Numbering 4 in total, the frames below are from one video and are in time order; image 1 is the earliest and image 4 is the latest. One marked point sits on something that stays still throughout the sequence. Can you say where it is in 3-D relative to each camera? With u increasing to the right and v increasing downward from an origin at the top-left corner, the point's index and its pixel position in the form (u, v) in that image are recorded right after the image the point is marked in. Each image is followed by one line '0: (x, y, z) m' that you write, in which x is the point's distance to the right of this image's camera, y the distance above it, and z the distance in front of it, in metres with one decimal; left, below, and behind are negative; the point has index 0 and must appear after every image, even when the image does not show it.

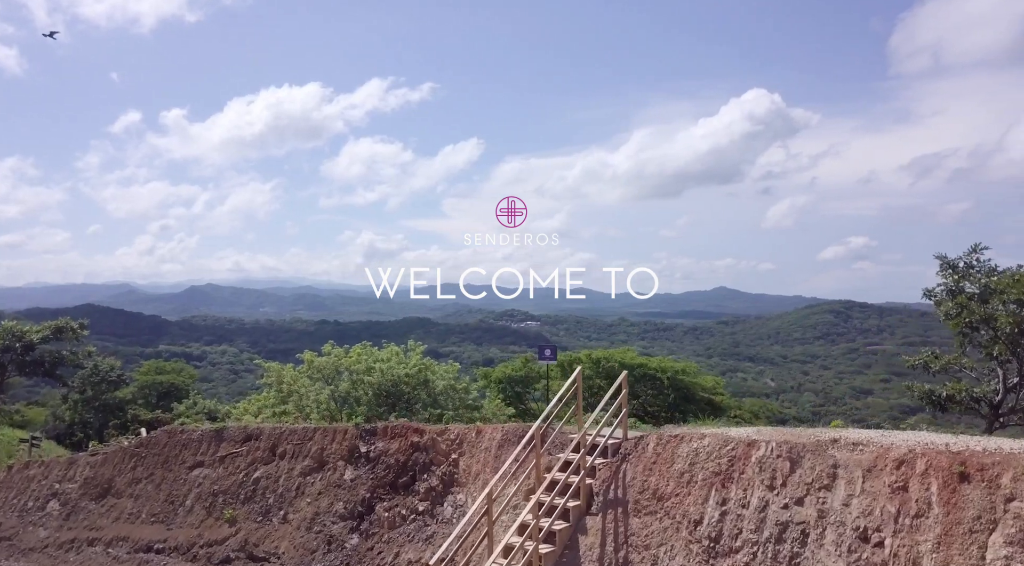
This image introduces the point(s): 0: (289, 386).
0: (-3.3, -1.6, +13.2) m
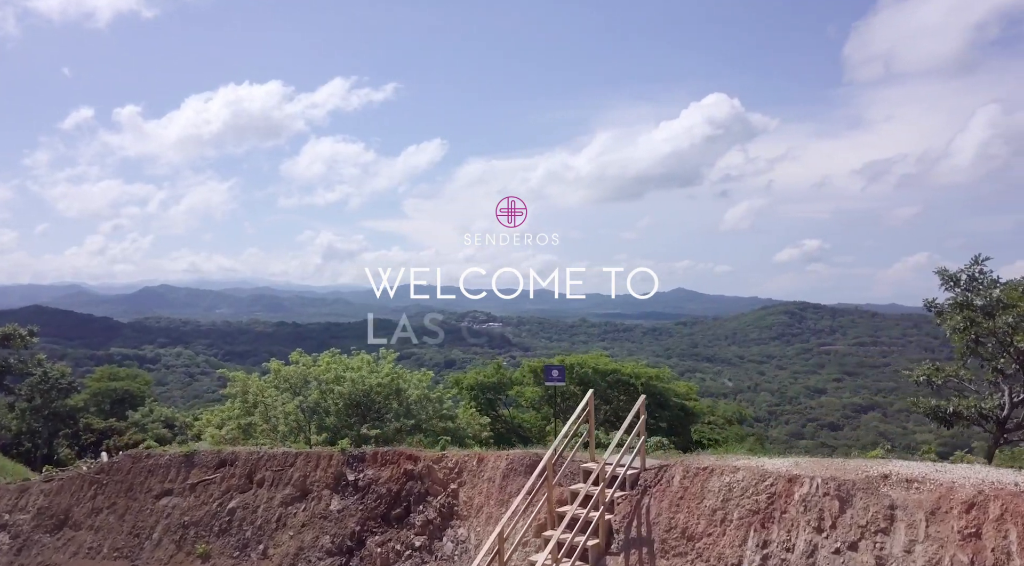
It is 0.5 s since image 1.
0: (-3.6, -1.7, +12.6) m
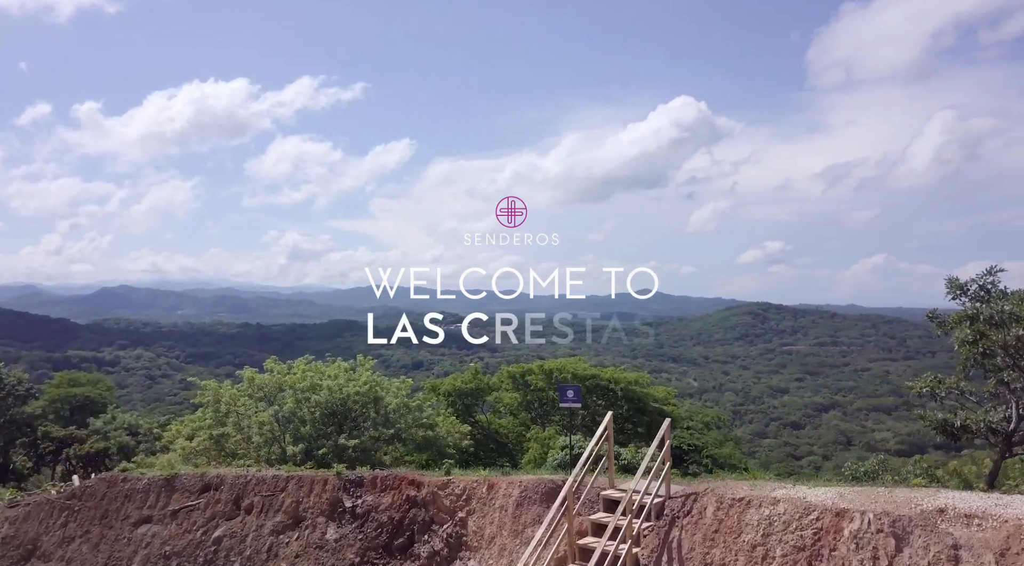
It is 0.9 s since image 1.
0: (-3.9, -1.7, +12.1) m
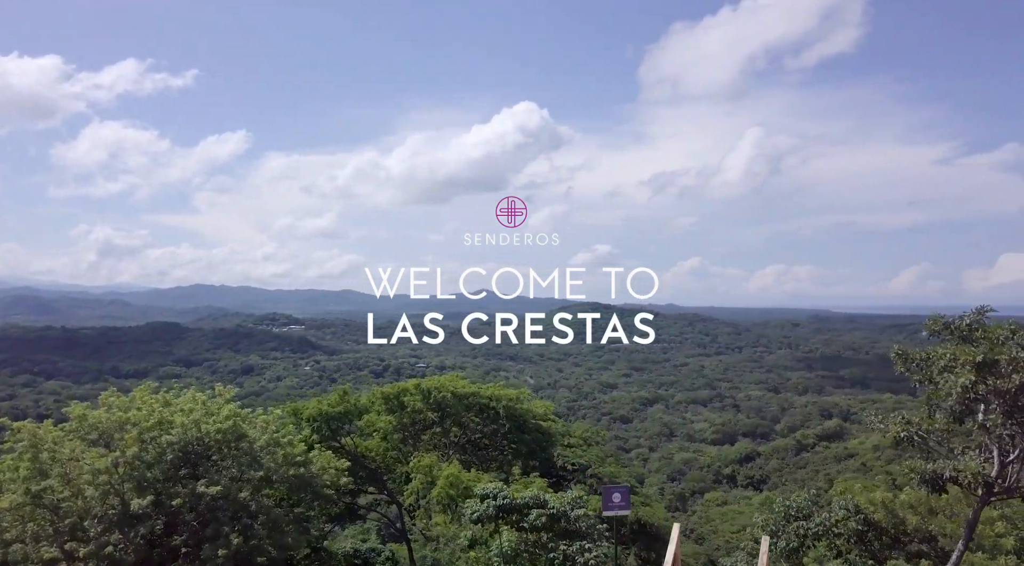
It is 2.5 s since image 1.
0: (-5.2, -1.9, +9.9) m
